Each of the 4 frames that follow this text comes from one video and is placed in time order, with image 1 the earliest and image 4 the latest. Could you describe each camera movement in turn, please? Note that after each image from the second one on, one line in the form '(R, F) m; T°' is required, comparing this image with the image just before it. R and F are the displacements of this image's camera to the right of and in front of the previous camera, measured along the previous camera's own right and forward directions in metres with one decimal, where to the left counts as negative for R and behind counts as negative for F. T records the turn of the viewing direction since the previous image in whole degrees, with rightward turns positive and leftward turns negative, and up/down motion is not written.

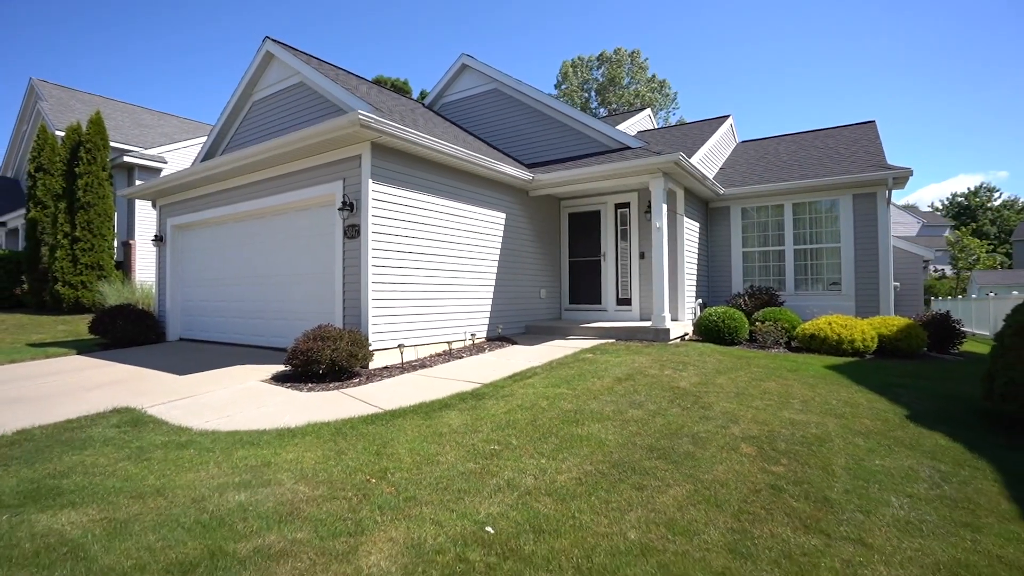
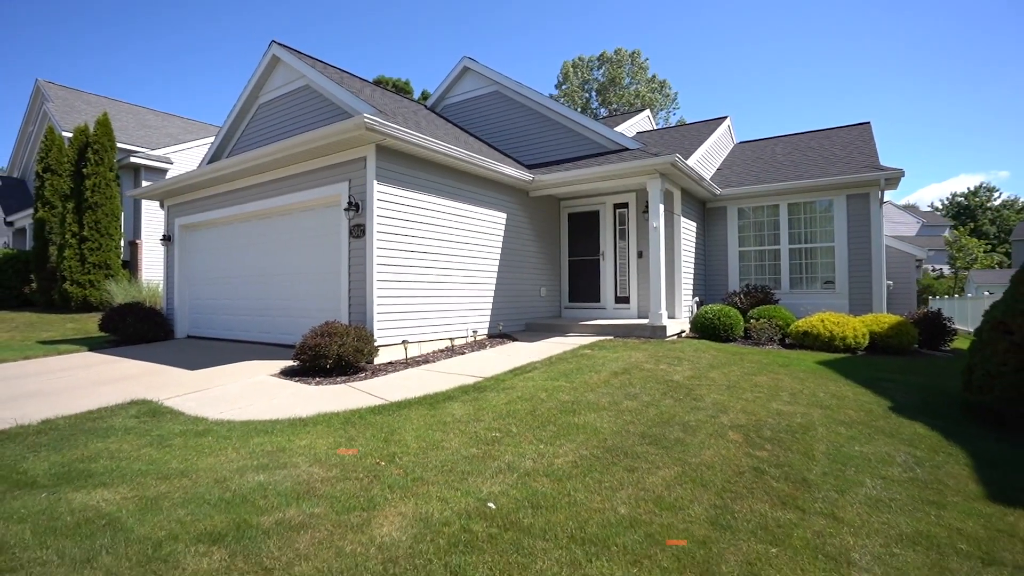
(0.0, -0.2) m; 0°
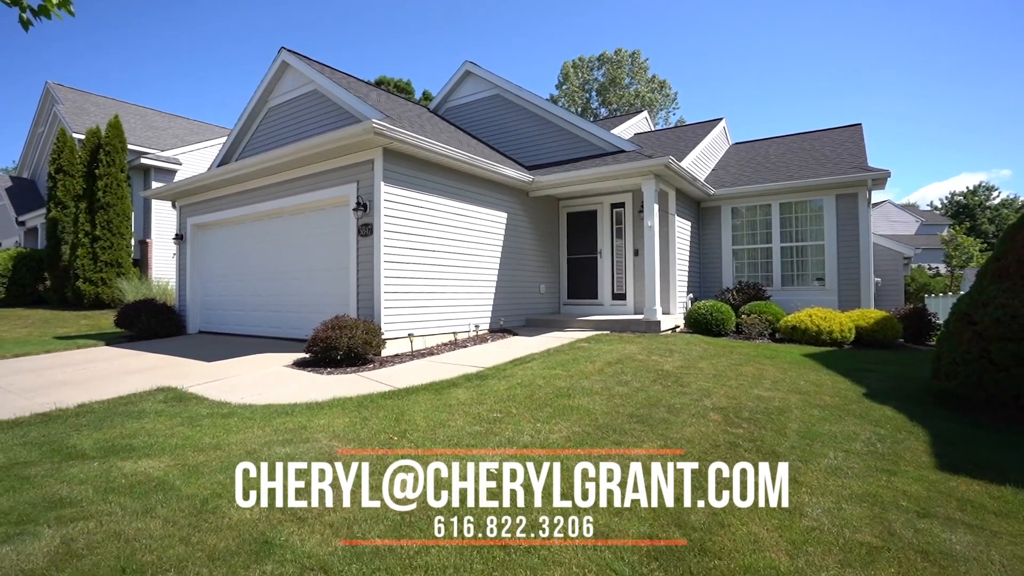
(0.0, -0.4) m; 0°
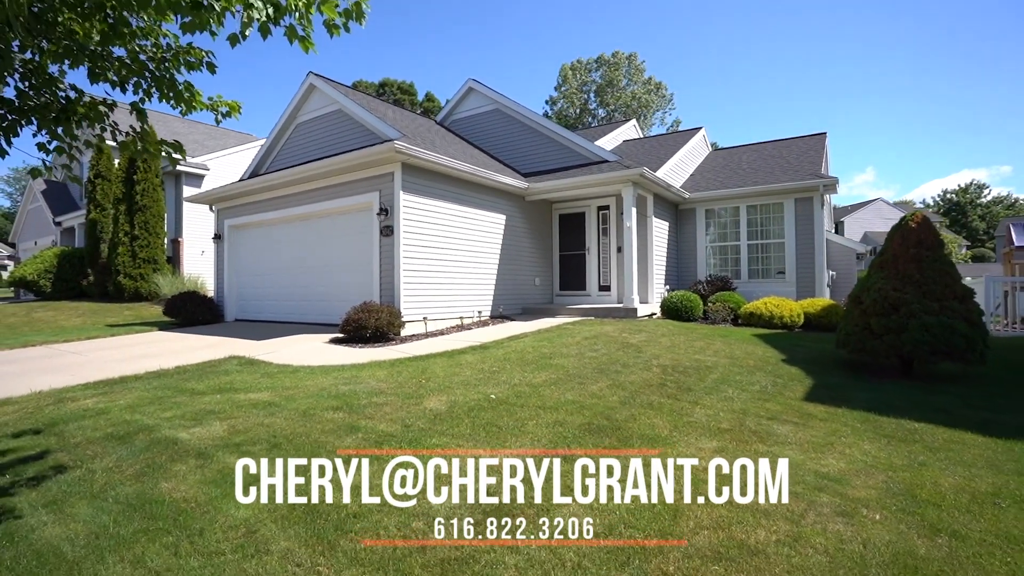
(+0.1, -1.5) m; 0°
